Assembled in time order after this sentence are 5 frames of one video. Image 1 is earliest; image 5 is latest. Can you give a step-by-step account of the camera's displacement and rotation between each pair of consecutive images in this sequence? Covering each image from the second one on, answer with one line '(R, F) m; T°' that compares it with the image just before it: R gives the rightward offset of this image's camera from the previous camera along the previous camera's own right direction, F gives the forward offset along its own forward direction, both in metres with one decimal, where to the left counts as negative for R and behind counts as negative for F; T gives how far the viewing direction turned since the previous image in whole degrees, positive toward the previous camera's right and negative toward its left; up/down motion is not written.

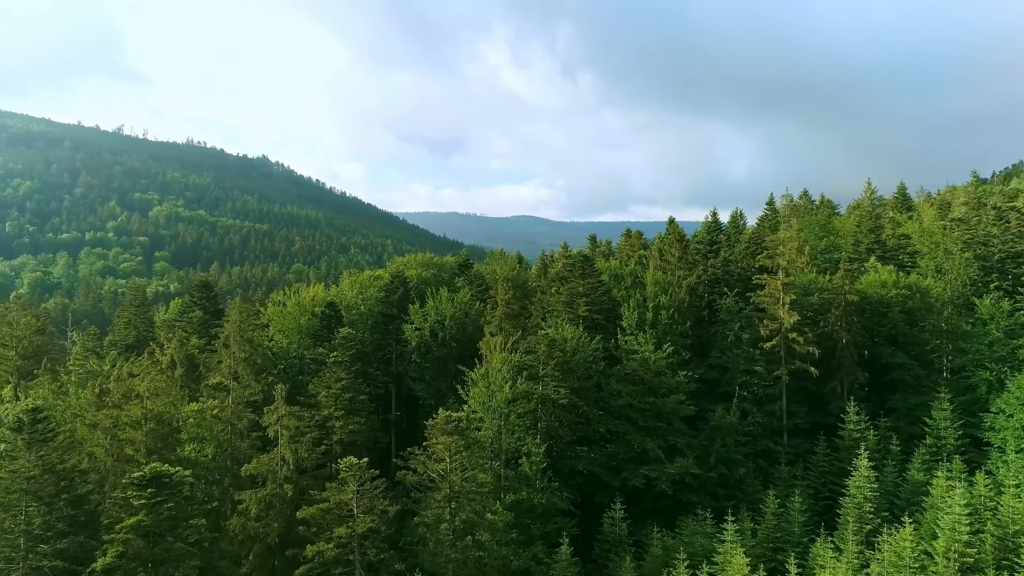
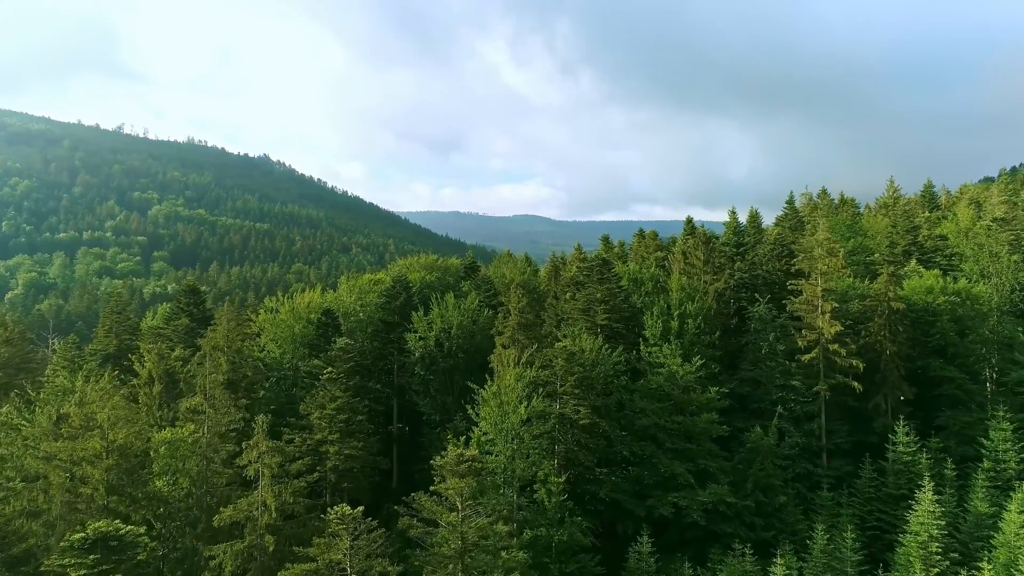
(-0.9, +3.9) m; 0°
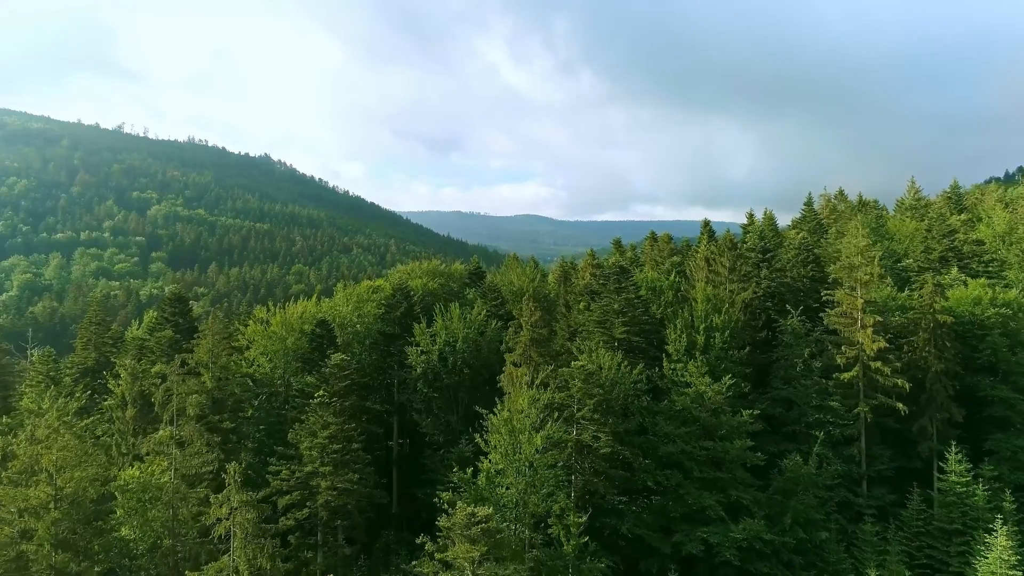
(-0.7, +3.5) m; 0°
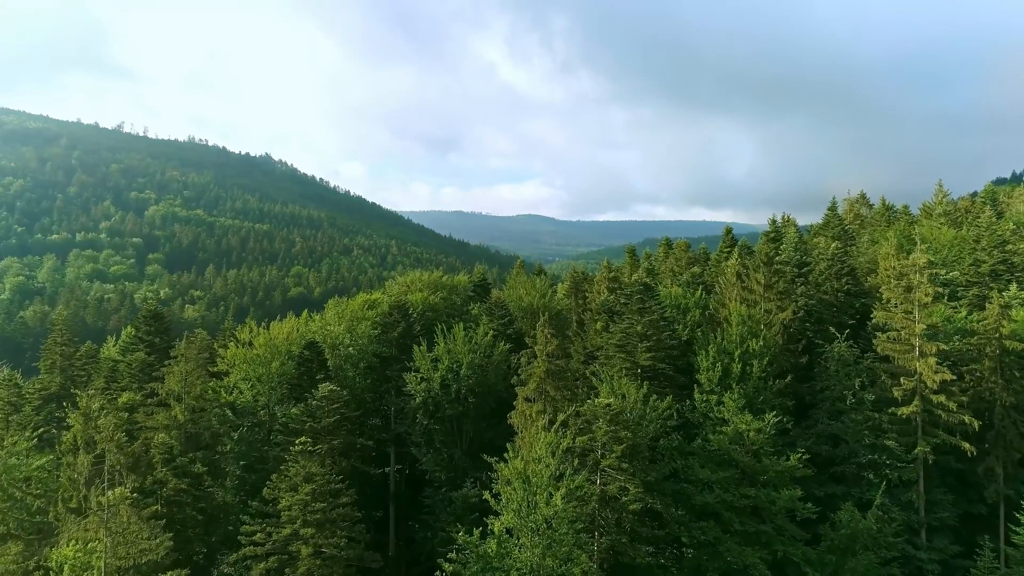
(-0.7, +4.4) m; 0°
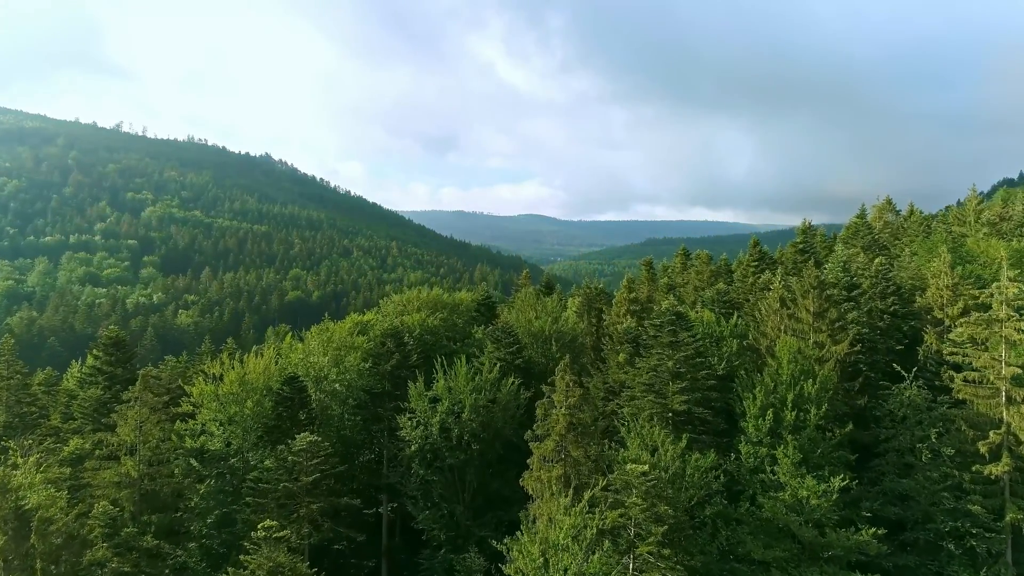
(-0.6, +5.1) m; 0°
